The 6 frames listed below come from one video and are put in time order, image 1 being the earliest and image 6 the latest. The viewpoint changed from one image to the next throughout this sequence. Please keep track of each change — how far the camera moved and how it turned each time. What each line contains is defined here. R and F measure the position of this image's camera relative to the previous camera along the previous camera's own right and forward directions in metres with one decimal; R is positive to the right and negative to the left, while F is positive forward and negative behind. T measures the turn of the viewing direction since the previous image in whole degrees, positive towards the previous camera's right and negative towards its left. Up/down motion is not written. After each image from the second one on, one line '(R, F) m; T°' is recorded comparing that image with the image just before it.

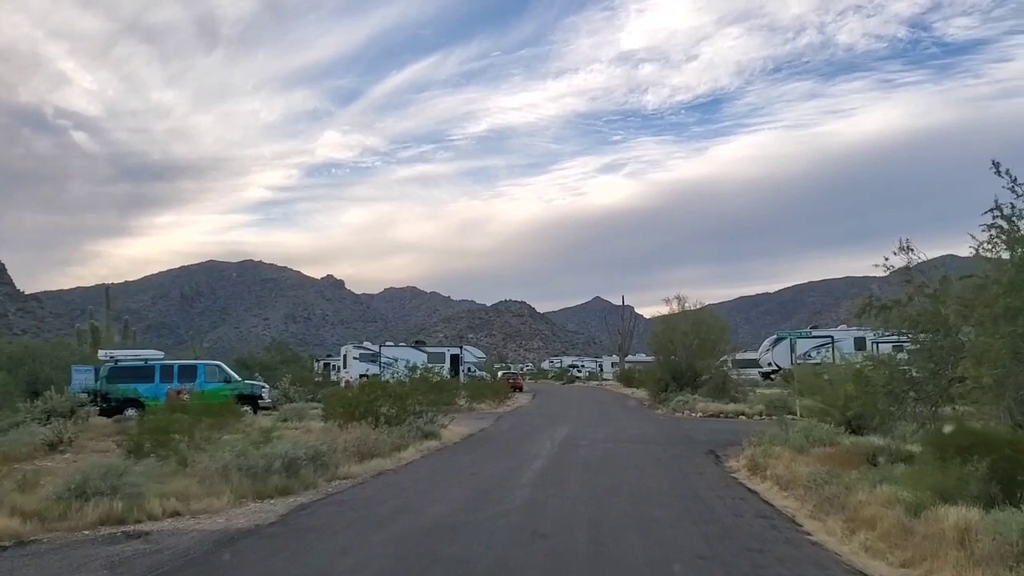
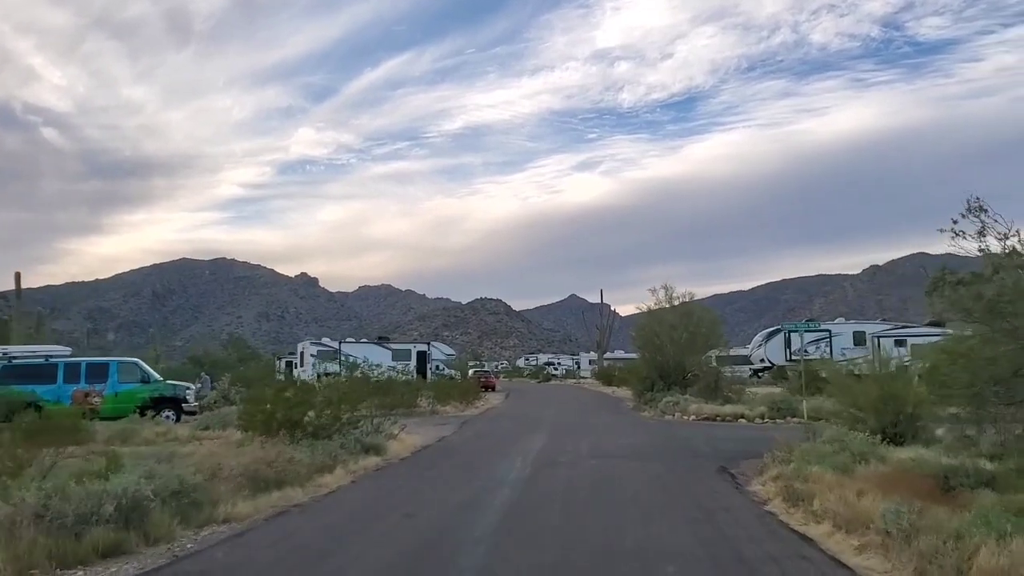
(+0.3, +4.8) m; +1°
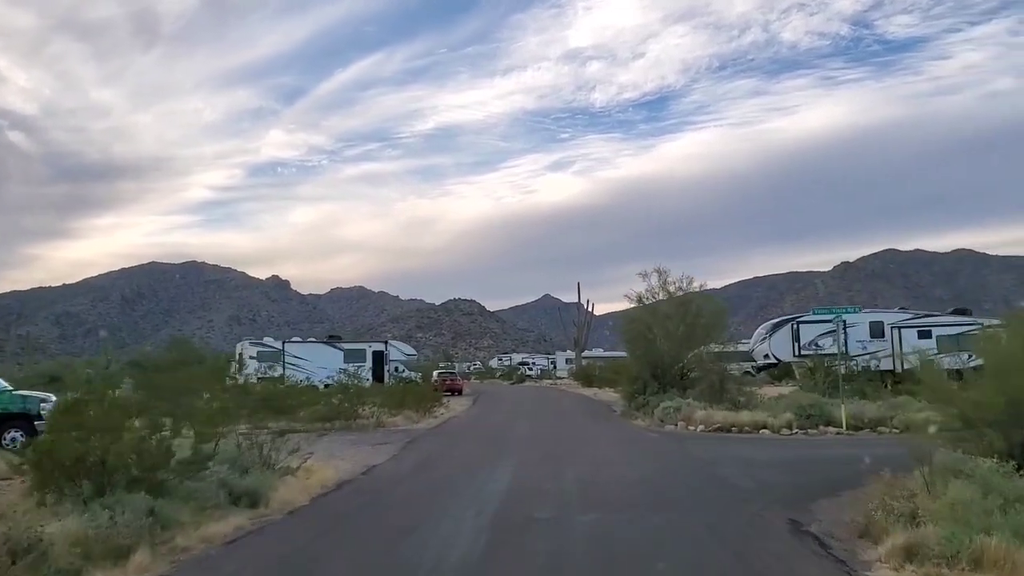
(+0.4, +7.0) m; +1°
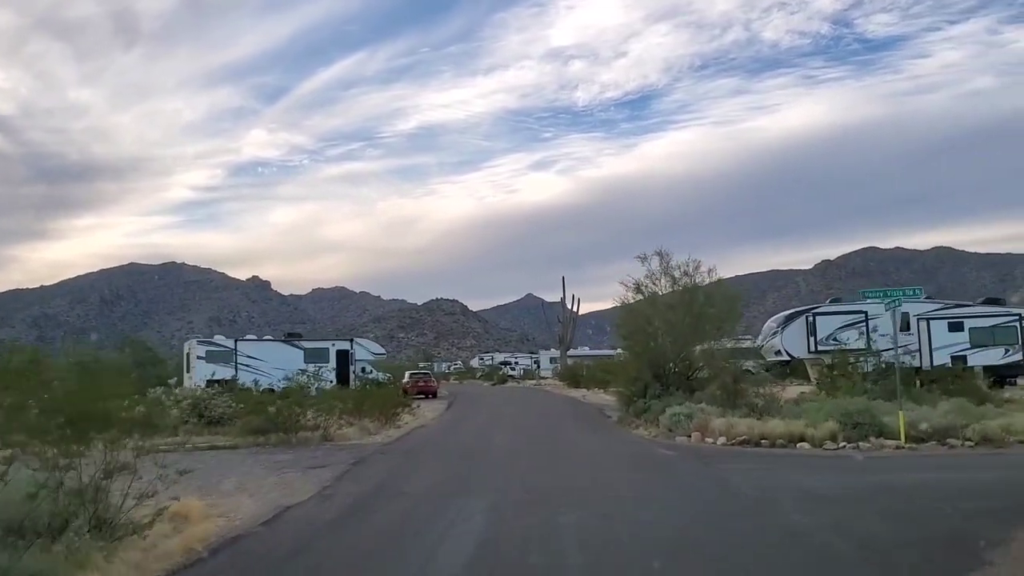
(+0.2, +5.4) m; +1°
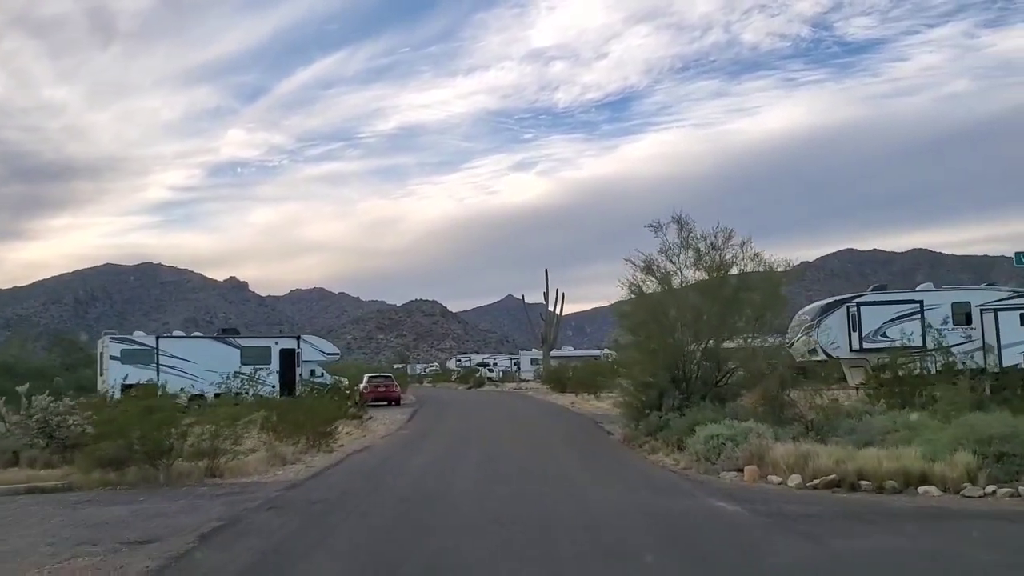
(+0.2, +7.5) m; +1°
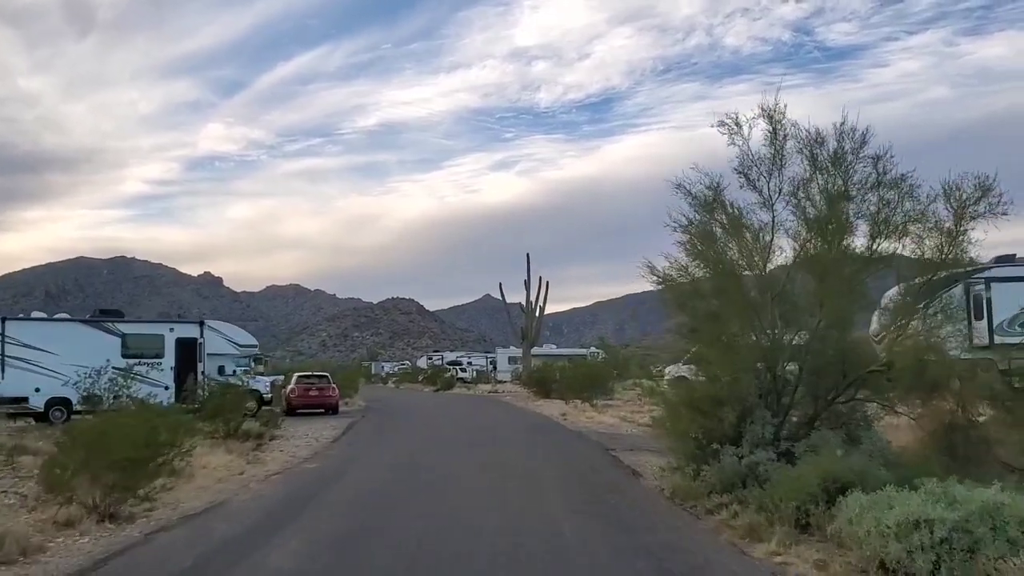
(+0.1, +10.1) m; +1°
